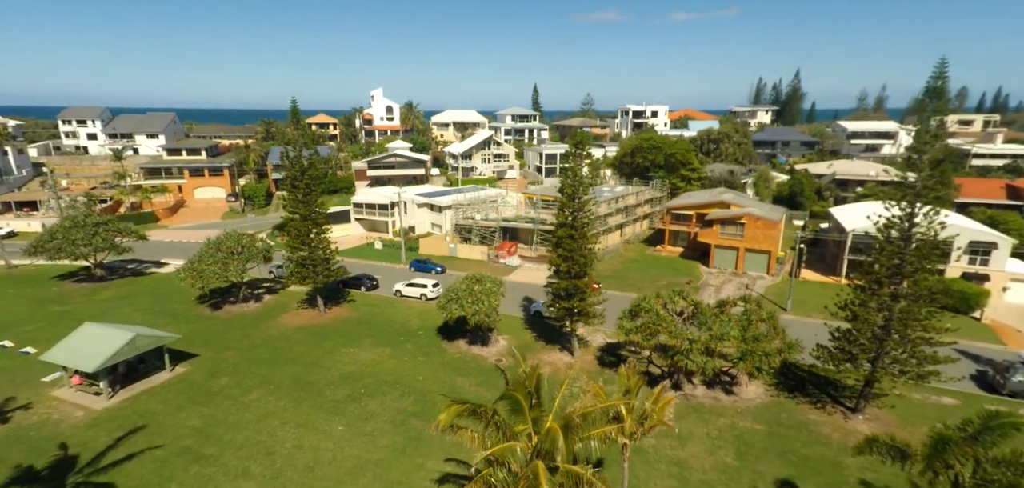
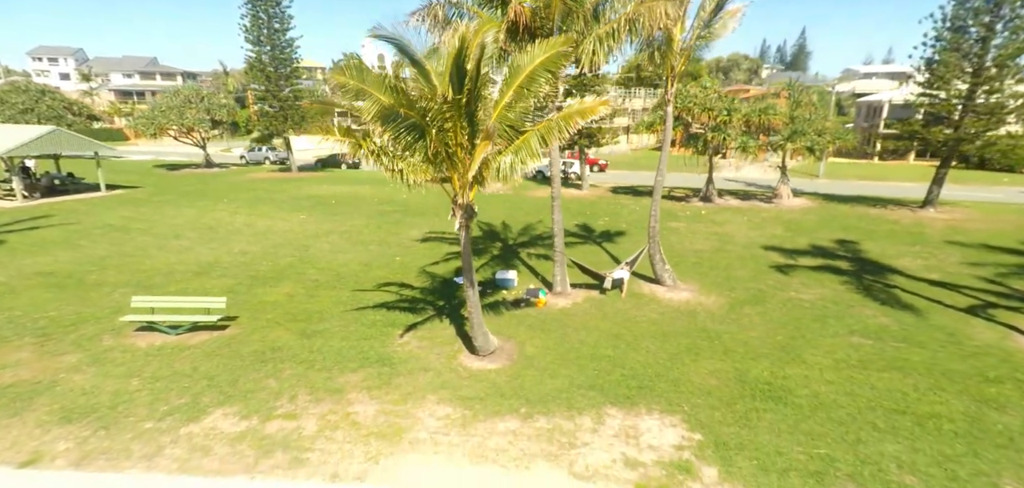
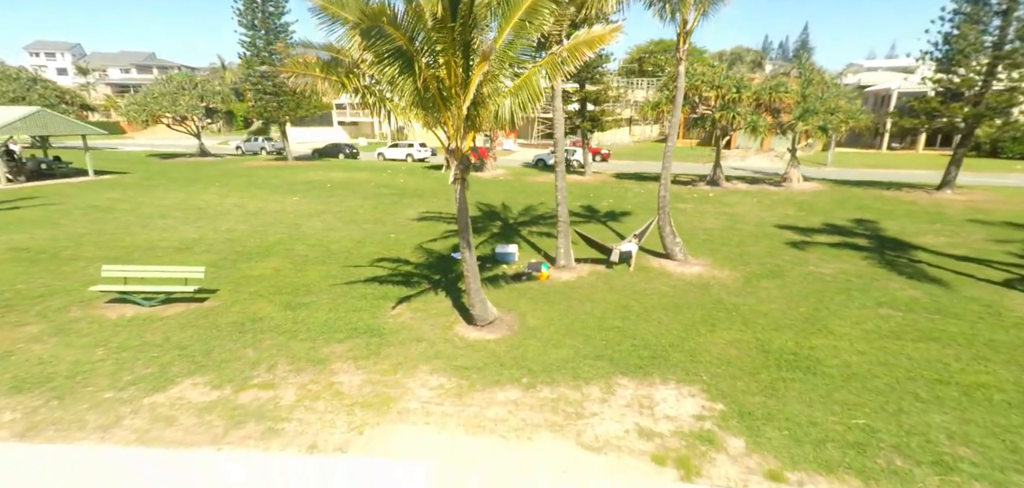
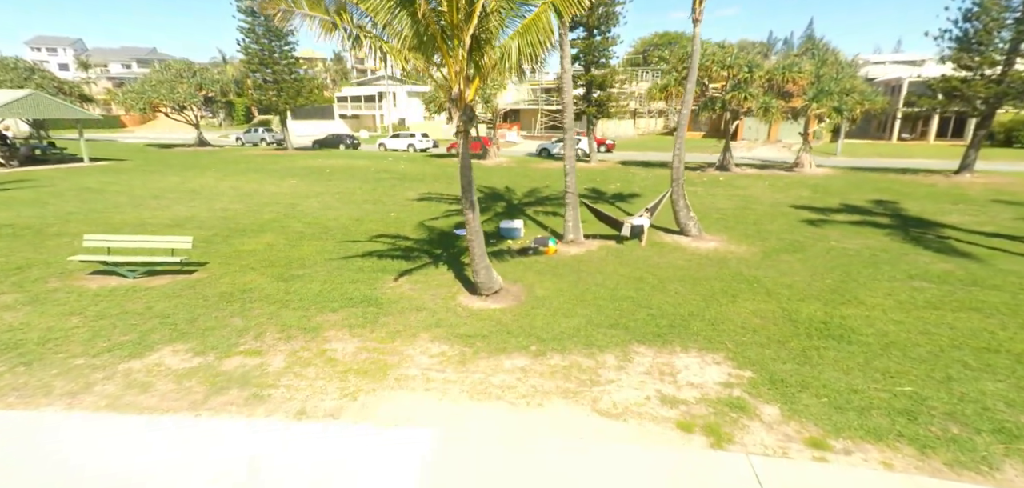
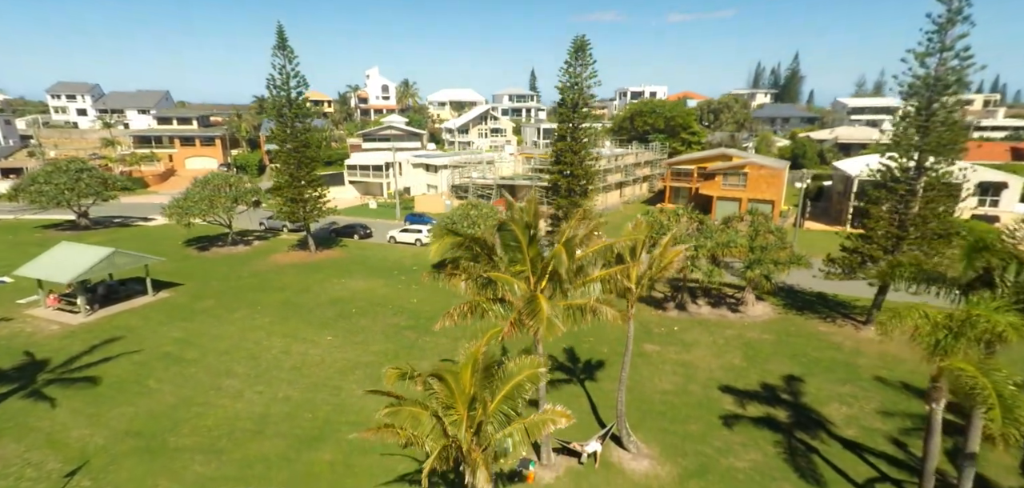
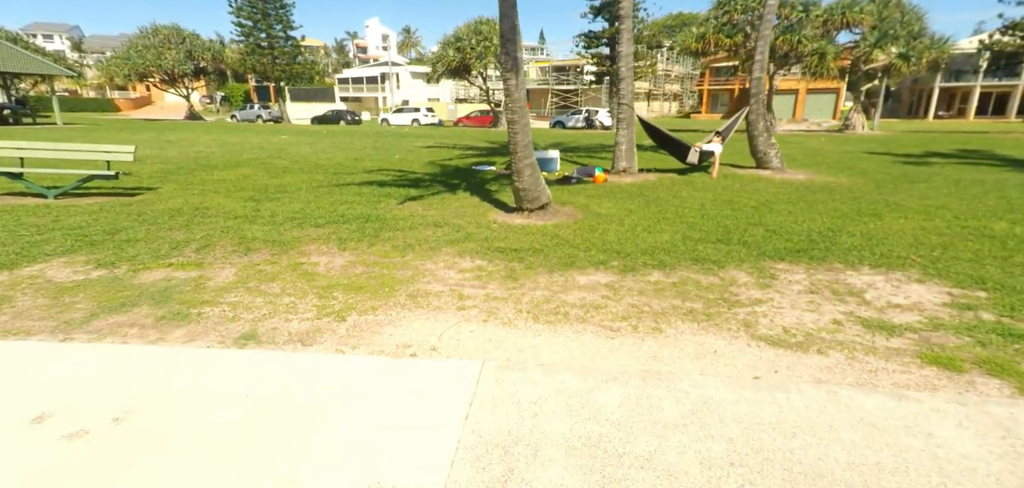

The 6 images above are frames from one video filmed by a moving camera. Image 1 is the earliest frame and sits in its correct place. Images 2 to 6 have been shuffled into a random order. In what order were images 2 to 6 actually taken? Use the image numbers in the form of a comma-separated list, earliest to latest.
5, 2, 3, 4, 6
